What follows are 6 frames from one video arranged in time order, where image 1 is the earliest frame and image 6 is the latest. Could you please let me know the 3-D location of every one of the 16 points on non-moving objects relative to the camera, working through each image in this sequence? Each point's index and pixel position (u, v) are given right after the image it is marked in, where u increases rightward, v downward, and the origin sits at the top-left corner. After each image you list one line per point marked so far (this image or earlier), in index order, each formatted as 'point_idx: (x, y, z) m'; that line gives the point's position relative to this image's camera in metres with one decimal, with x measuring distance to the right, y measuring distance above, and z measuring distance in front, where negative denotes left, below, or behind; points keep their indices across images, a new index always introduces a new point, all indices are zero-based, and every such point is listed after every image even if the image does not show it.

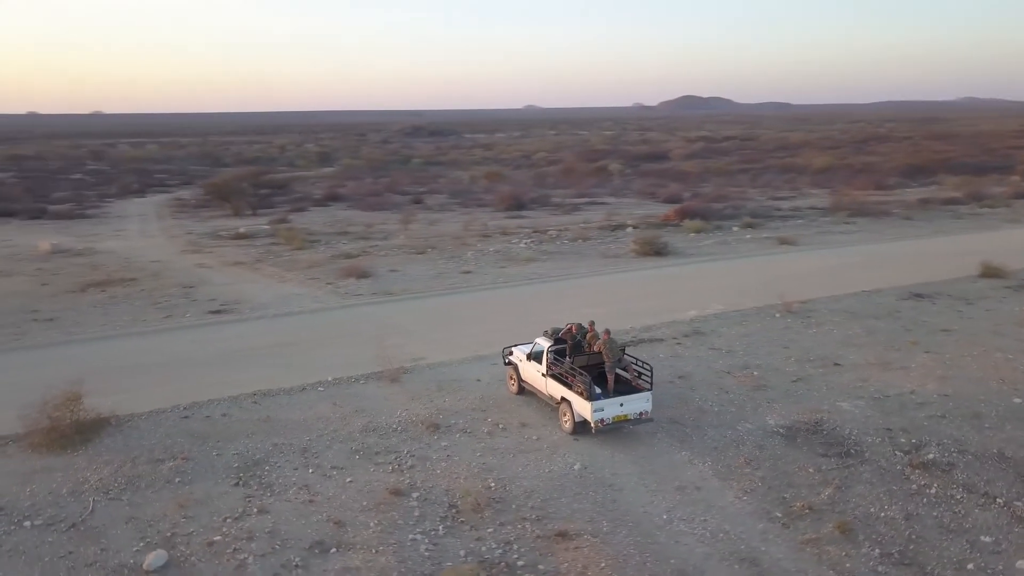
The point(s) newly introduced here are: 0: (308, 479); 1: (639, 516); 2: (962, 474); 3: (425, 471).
0: (-2.5, -2.3, +9.9) m
1: (+1.4, -2.4, +8.8) m
2: (+5.3, -2.2, +9.7) m
3: (-1.1, -2.2, +9.9) m
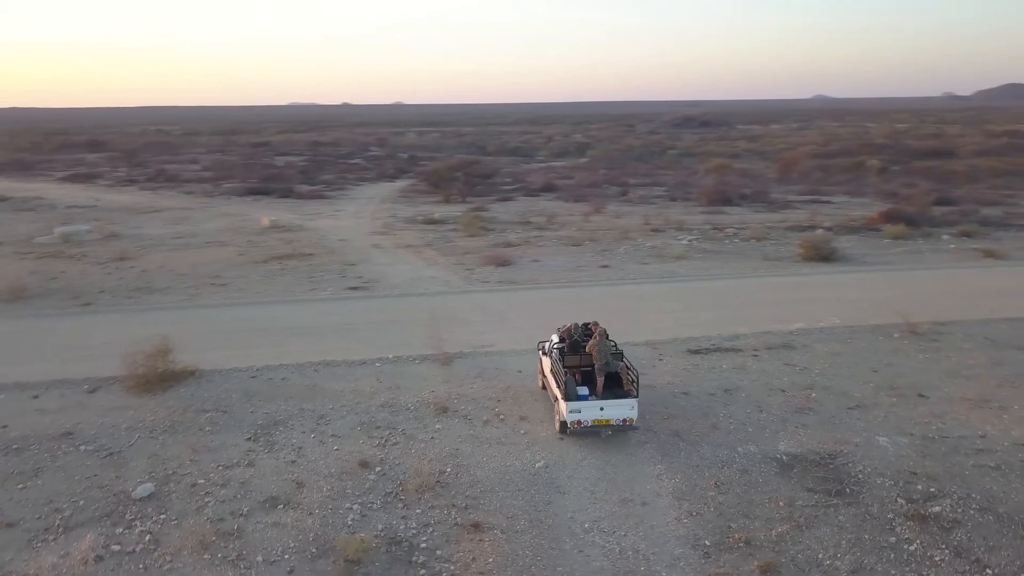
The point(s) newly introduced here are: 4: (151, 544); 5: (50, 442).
0: (-2.8, -2.1, +10.9) m
1: (+0.5, -2.5, +8.7) m
2: (+4.6, -2.5, +8.3) m
3: (-1.4, -2.1, +10.5) m
4: (-3.8, -2.7, +8.6) m
5: (-6.3, -2.1, +11.1) m
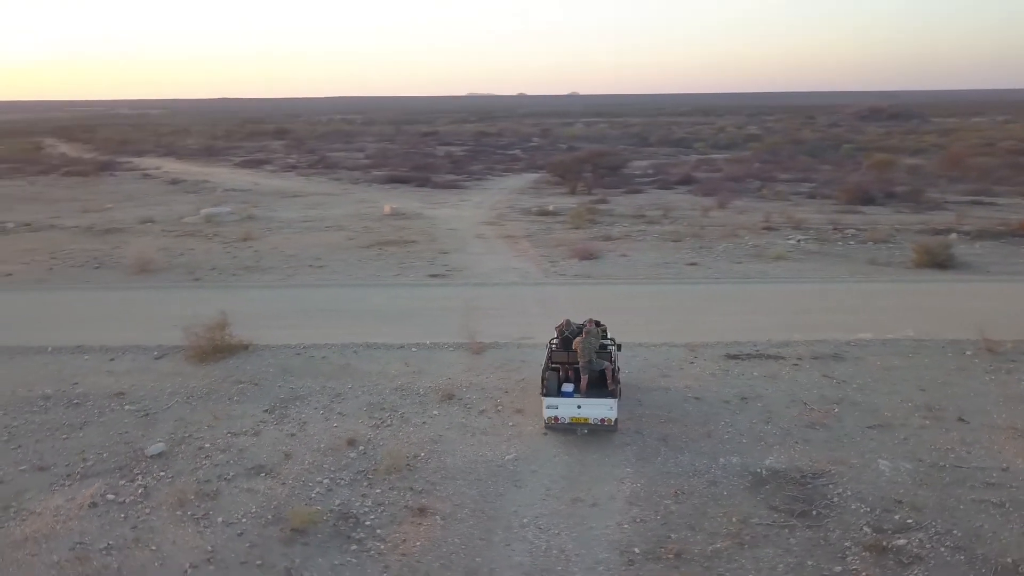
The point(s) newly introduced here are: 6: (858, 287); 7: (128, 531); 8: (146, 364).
0: (-2.8, -1.8, +11.6) m
1: (-0.1, -2.4, +8.8) m
2: (+3.8, -2.6, +7.6) m
3: (-1.6, -1.9, +11.0) m
4: (-4.3, -2.4, +9.6) m
5: (-6.2, -1.7, +12.5) m
6: (+8.0, 0.0, +18.9) m
7: (-4.1, -2.6, +8.8) m
8: (-6.3, -1.3, +14.0) m
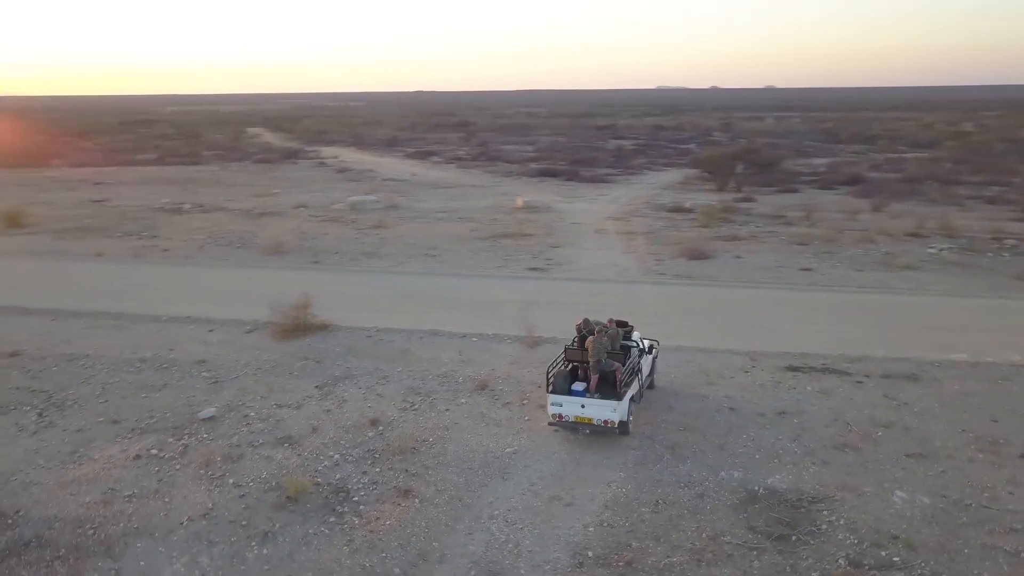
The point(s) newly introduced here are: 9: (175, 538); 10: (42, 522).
0: (-2.4, -1.6, +12.3) m
1: (-0.4, -2.4, +9.0) m
2: (+3.1, -2.8, +6.9) m
3: (-1.3, -1.8, +11.4) m
4: (-4.3, -2.2, +10.7) m
5: (-5.5, -1.3, +13.9) m
6: (+9.8, -0.3, +17.1) m
7: (-4.3, -2.3, +9.8) m
8: (-5.2, -0.9, +15.4) m
9: (-3.5, -2.6, +8.6) m
10: (-5.1, -2.5, +8.9) m
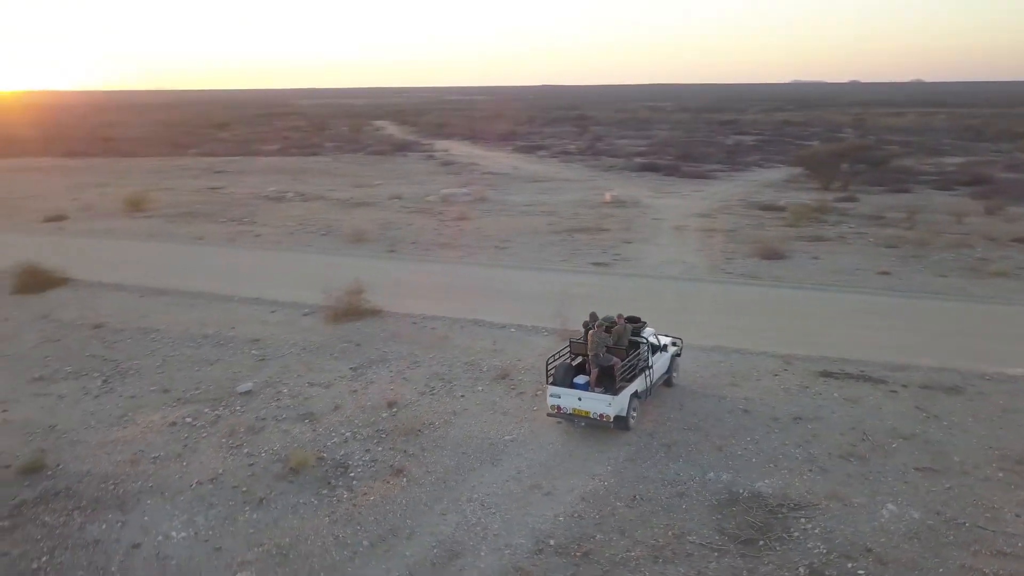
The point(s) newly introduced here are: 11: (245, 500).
0: (-2.1, -1.4, +12.8) m
1: (-0.6, -2.2, +9.2) m
2: (+2.6, -2.8, +6.7) m
3: (-1.1, -1.6, +11.8) m
4: (-4.2, -1.9, +11.5) m
5: (-4.9, -1.0, +14.9) m
6: (+10.8, -0.5, +15.8) m
7: (-4.3, -2.1, +10.6) m
8: (-4.4, -0.6, +16.3) m
9: (-3.7, -2.4, +9.3) m
10: (-5.3, -2.3, +9.9) m
11: (-3.0, -2.4, +9.2) m
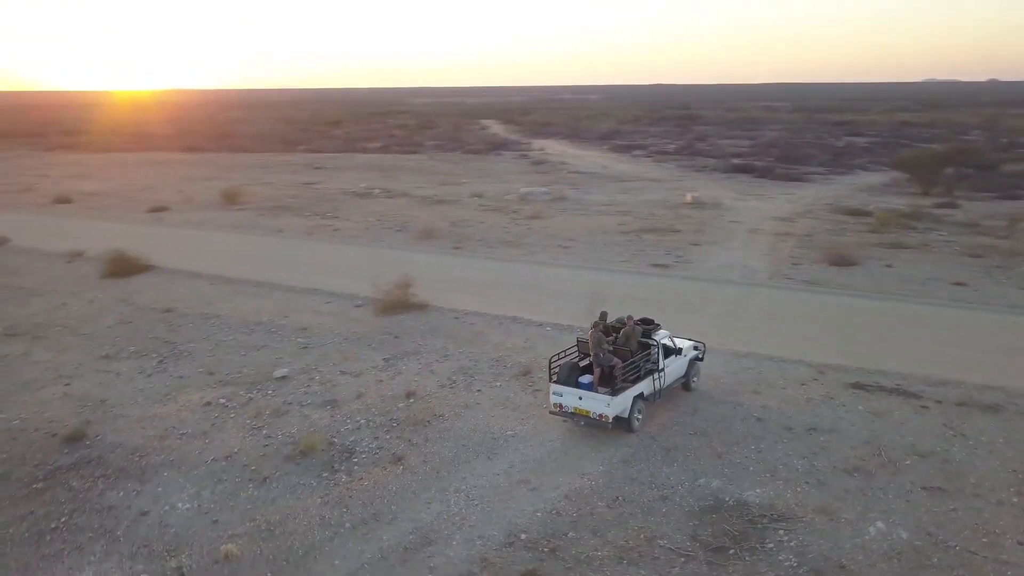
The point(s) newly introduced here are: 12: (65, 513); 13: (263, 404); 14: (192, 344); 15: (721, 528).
0: (-1.7, -1.3, +13.2) m
1: (-0.7, -2.2, +9.5) m
2: (+2.1, -2.8, +6.6) m
3: (-0.9, -1.5, +12.1) m
4: (-4.0, -1.7, +12.2) m
5: (-4.2, -0.8, +15.6) m
6: (+11.4, -0.9, +14.5) m
7: (-4.2, -1.9, +11.3) m
8: (-3.5, -0.4, +16.9) m
9: (-3.8, -2.2, +9.9) m
10: (-5.3, -2.1, +10.7) m
11: (-3.1, -2.3, +9.7) m
12: (-5.0, -2.5, +9.1) m
13: (-3.7, -1.7, +12.1) m
14: (-5.9, -1.0, +15.1) m
15: (+2.1, -2.4, +8.1) m
